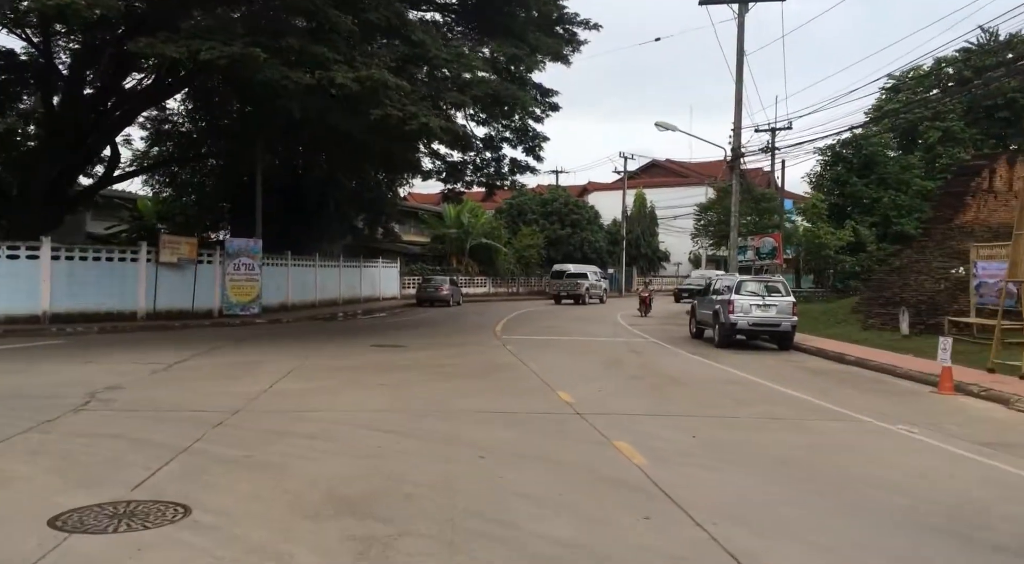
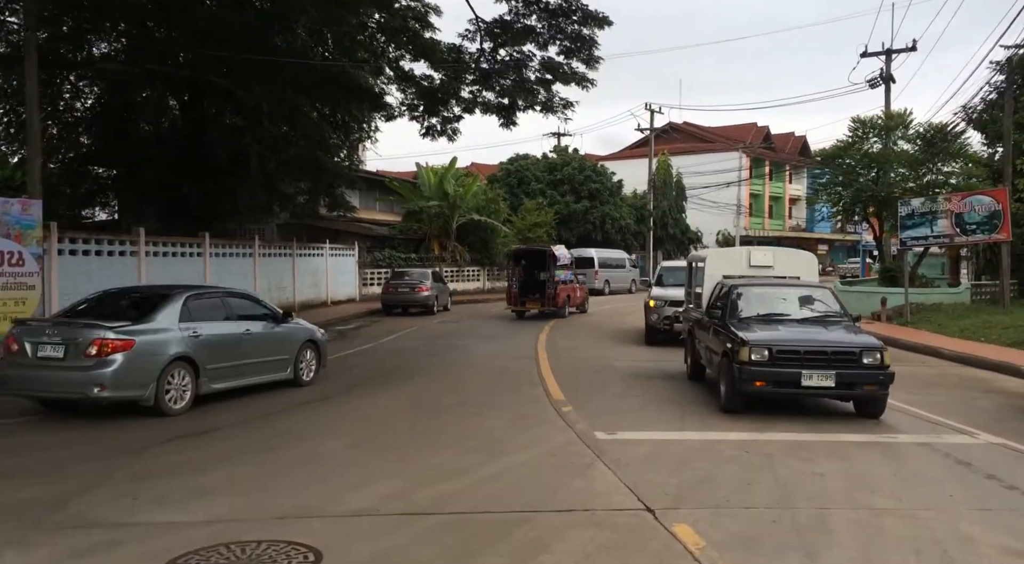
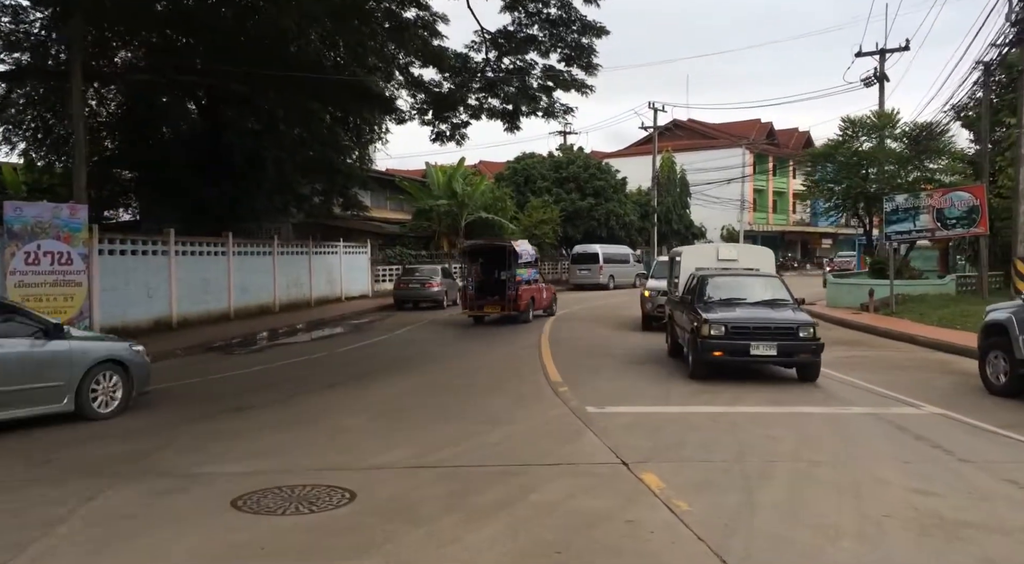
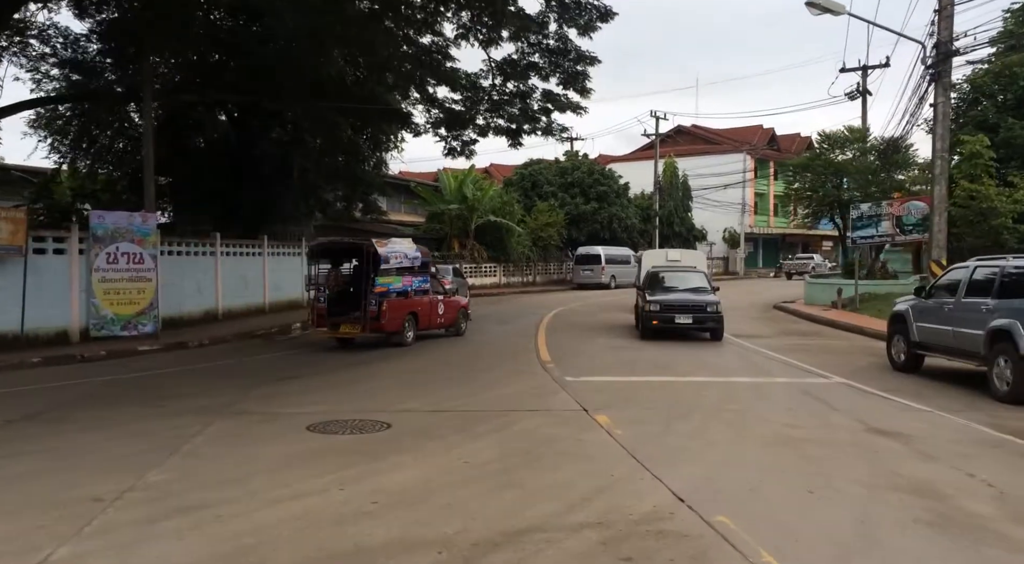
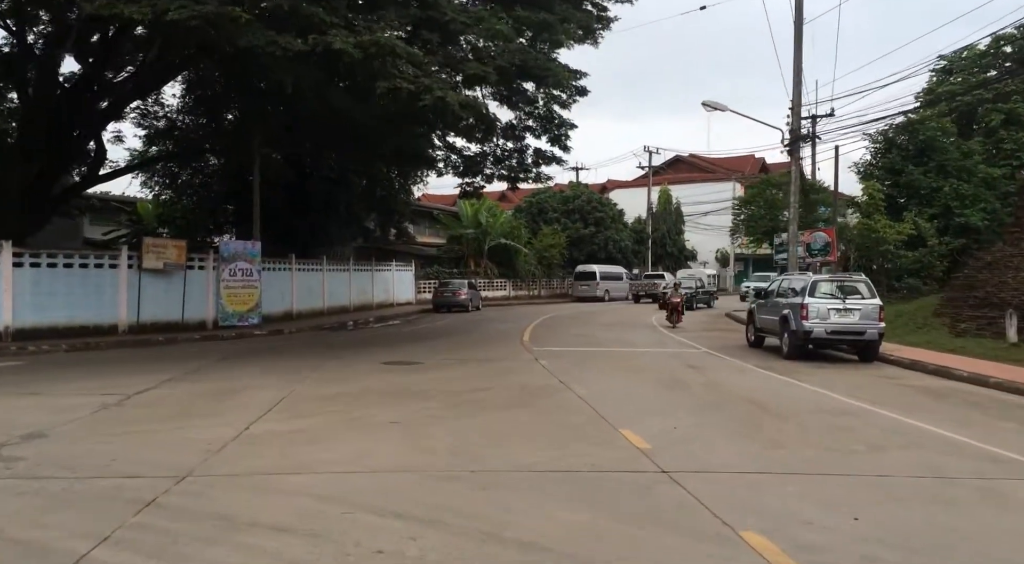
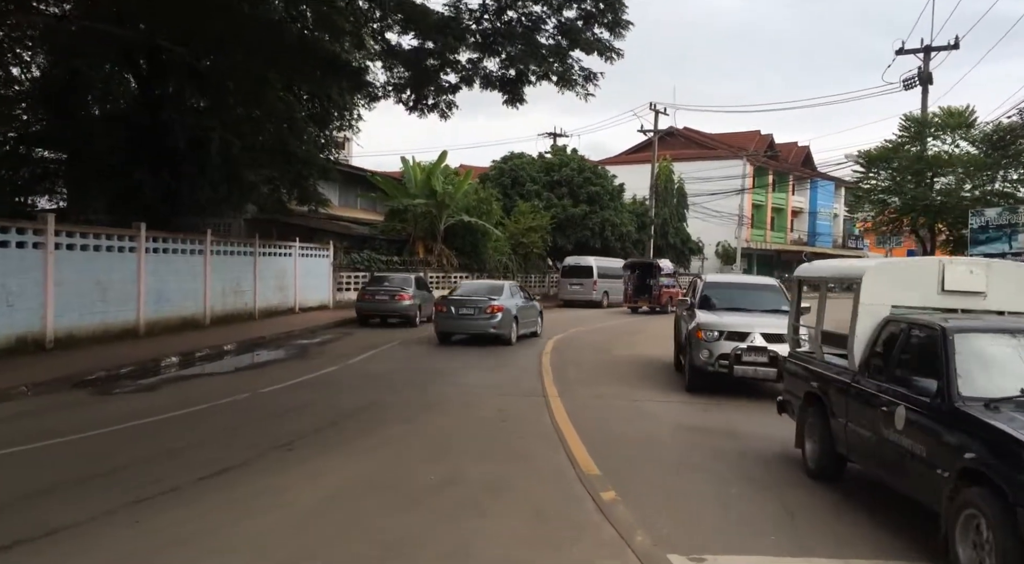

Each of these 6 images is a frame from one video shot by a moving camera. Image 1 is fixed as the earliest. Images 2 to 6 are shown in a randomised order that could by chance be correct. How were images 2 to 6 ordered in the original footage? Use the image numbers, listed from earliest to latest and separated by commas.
5, 4, 3, 2, 6
